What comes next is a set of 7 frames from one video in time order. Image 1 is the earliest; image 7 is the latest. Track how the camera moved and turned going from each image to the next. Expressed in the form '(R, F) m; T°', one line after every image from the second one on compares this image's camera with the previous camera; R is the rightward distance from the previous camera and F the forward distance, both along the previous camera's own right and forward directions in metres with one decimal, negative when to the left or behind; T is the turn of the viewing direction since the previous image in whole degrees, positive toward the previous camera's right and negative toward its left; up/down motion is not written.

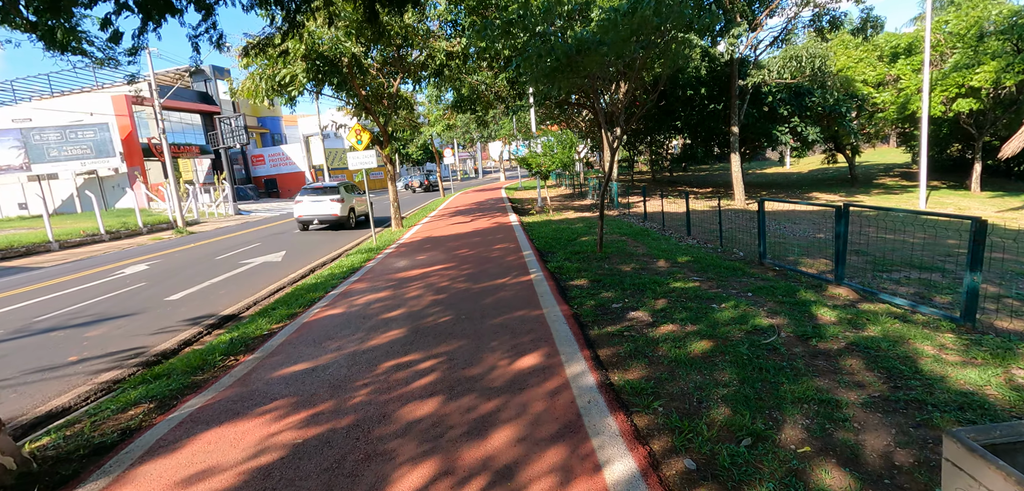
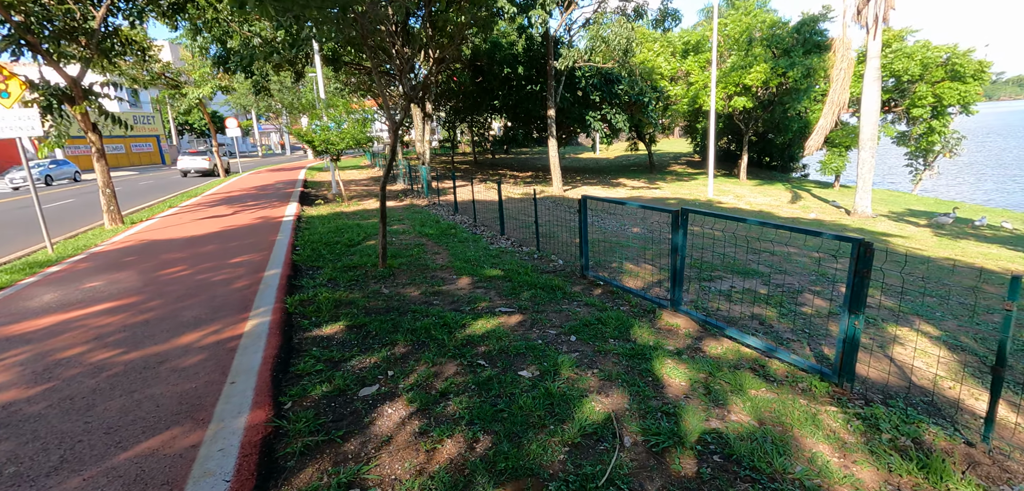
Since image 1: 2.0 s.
(+1.1, +2.2) m; +20°
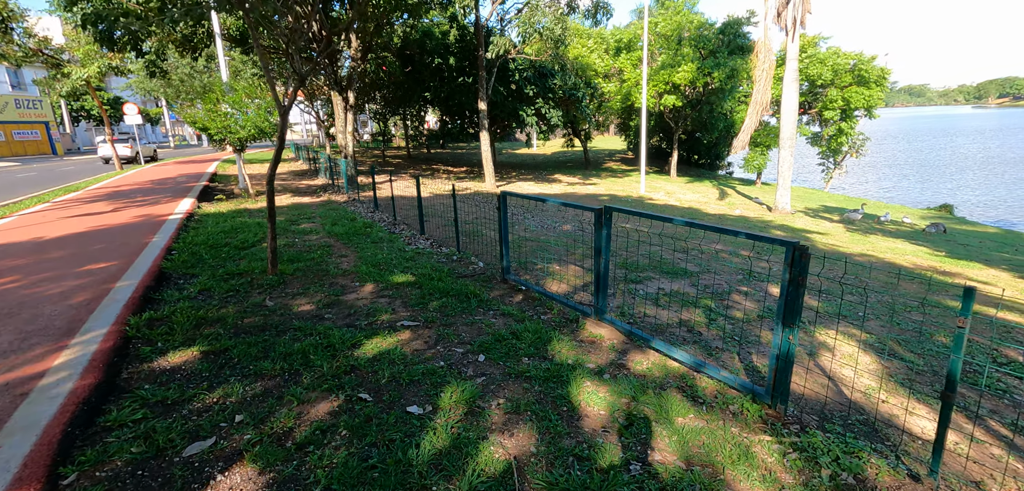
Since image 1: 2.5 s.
(+0.3, +0.6) m; +7°
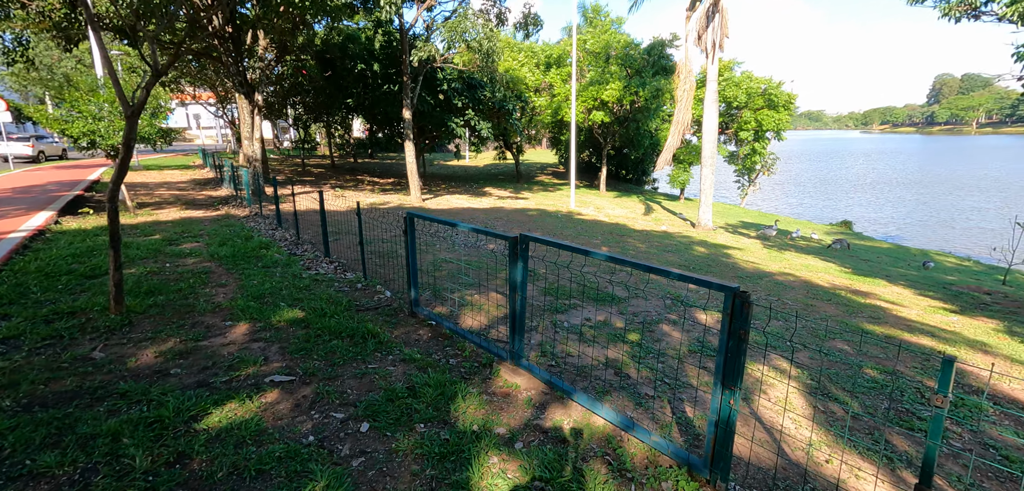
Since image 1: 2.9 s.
(+0.3, +0.6) m; +8°
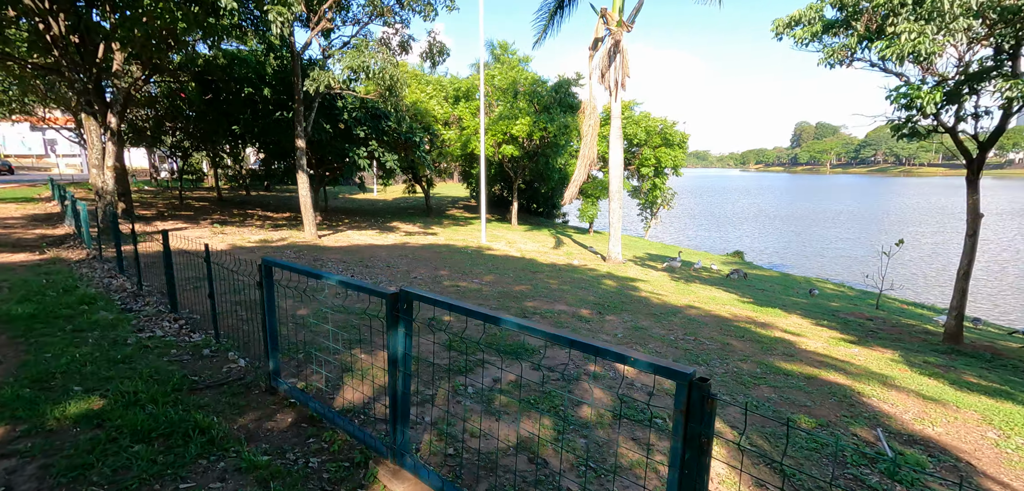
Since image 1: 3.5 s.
(+0.2, +0.8) m; +10°
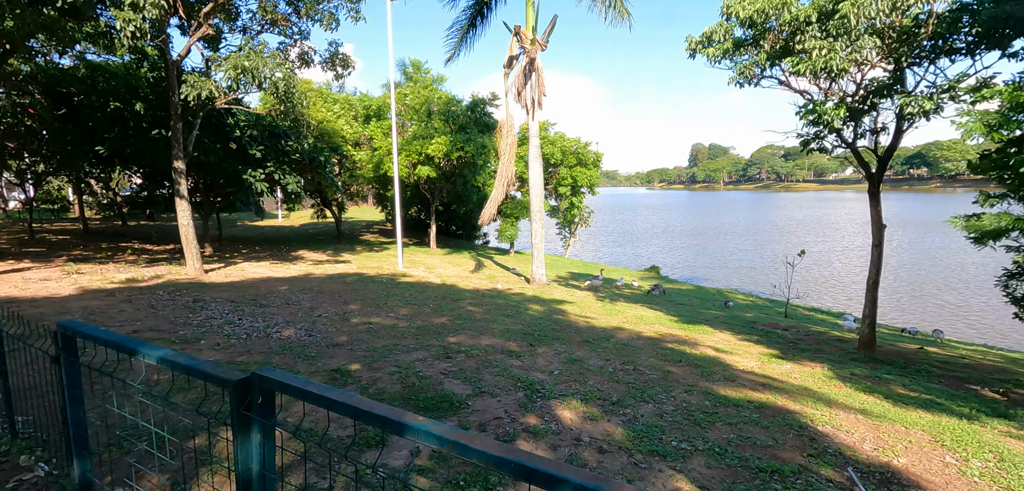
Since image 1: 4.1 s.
(0.0, +0.7) m; +10°
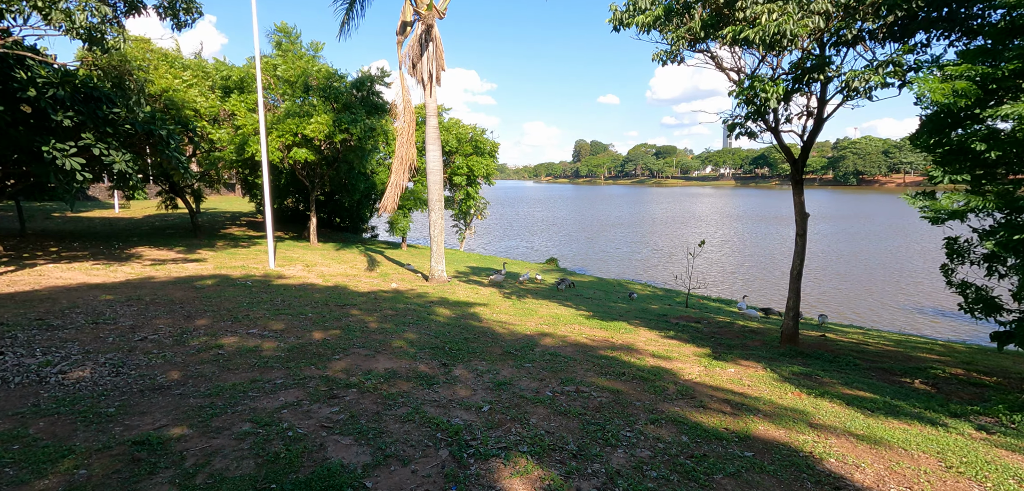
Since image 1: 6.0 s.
(-0.2, +1.4) m; +13°
